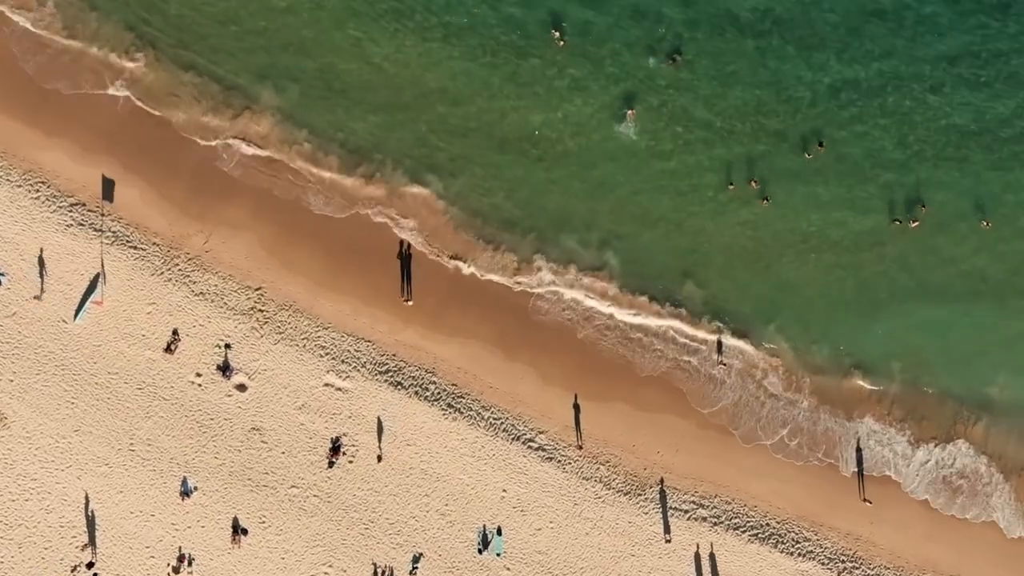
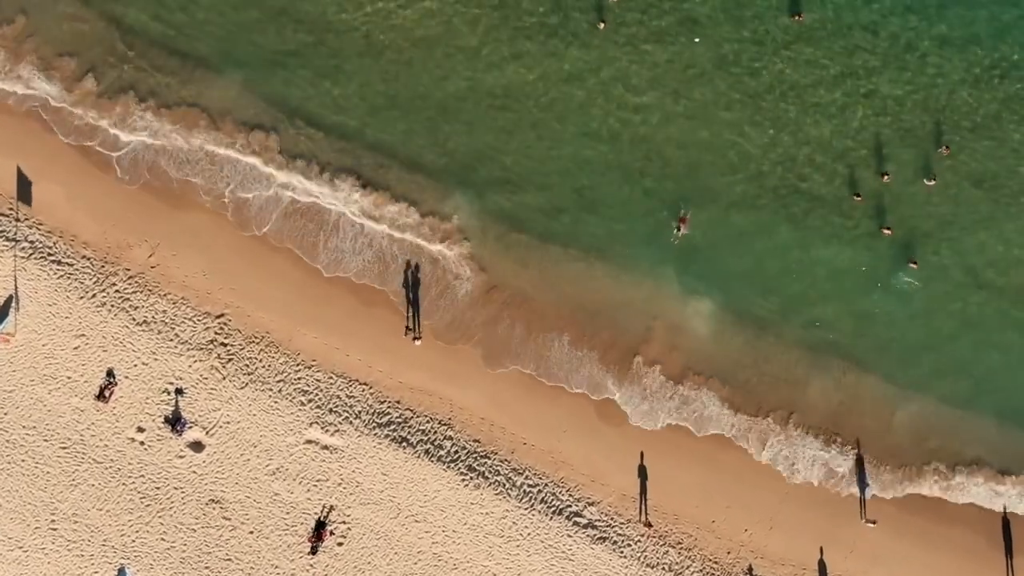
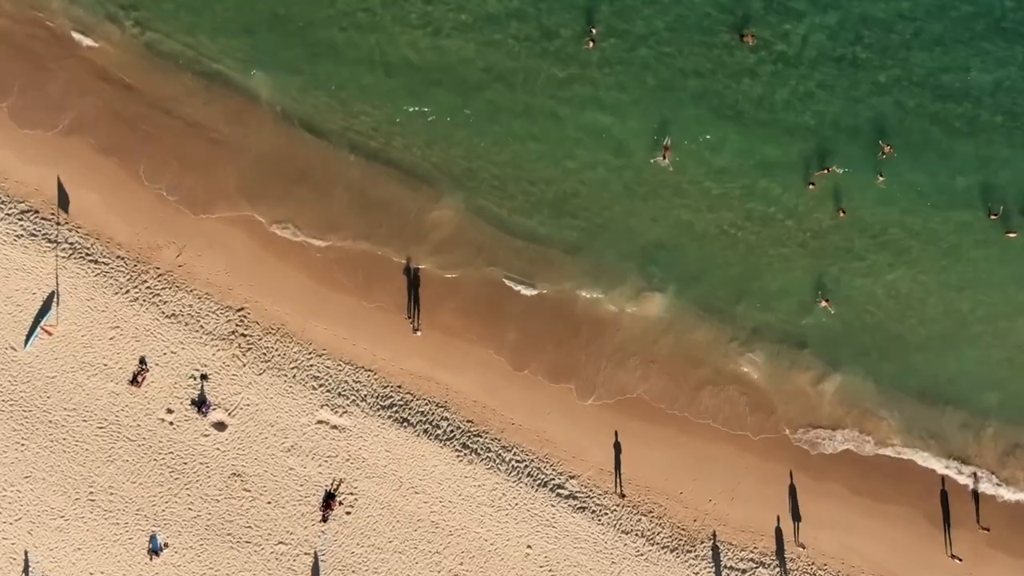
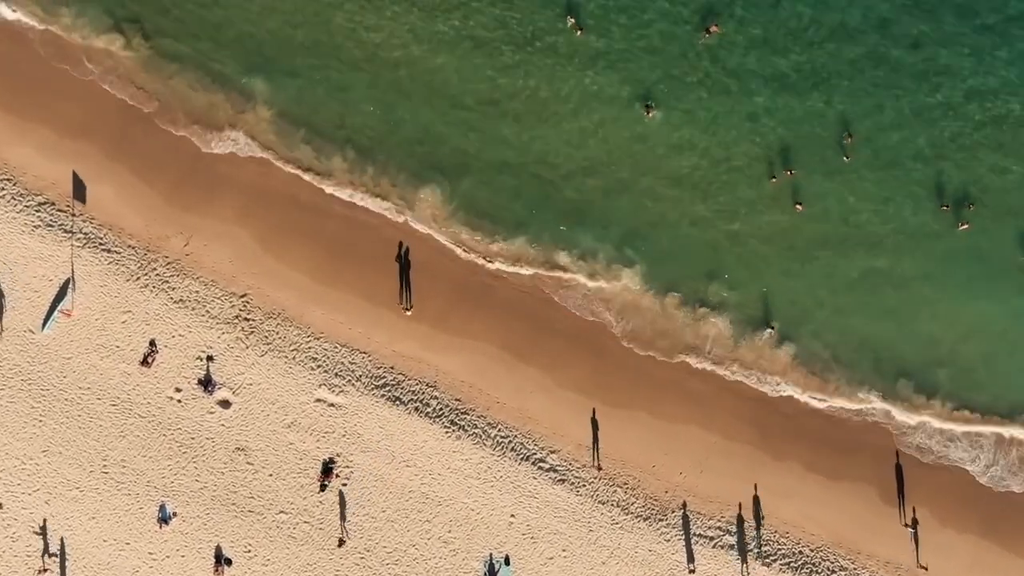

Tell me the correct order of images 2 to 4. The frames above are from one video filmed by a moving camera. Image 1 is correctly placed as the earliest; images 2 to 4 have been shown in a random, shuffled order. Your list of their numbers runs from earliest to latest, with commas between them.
4, 3, 2
